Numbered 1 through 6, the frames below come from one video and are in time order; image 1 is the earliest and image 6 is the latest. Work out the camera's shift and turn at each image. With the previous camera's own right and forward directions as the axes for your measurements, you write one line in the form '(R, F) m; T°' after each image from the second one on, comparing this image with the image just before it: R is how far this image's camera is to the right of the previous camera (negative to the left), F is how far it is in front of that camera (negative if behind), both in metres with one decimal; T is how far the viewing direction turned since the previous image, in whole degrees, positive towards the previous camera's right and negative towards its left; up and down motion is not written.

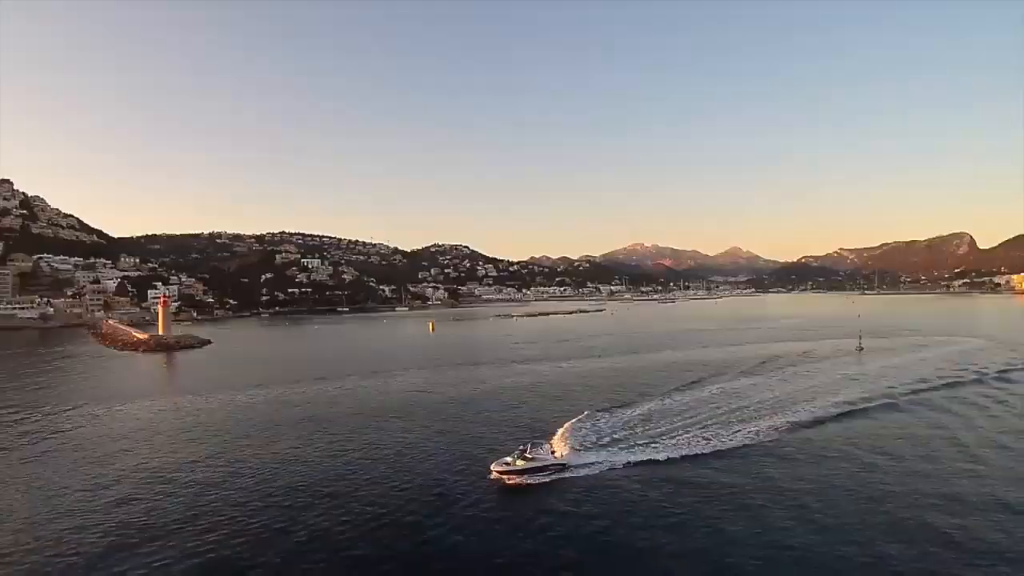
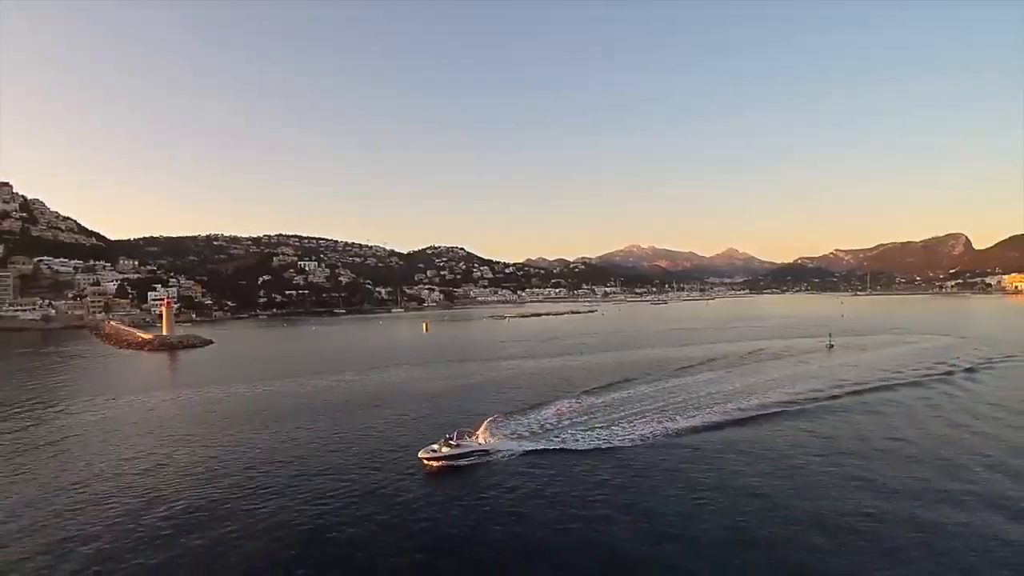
(+0.5, -1.4) m; 0°
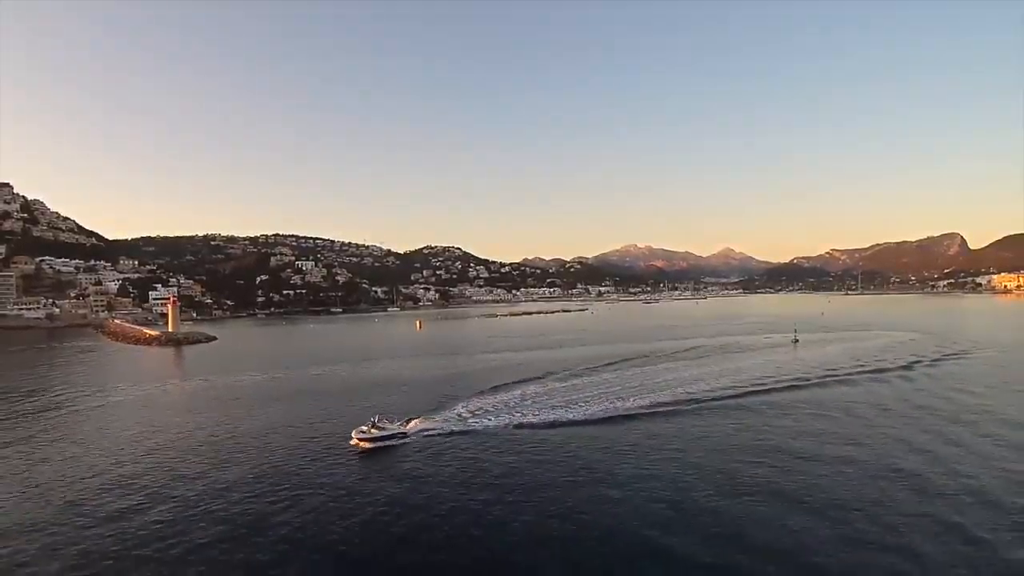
(+0.6, -1.9) m; 0°
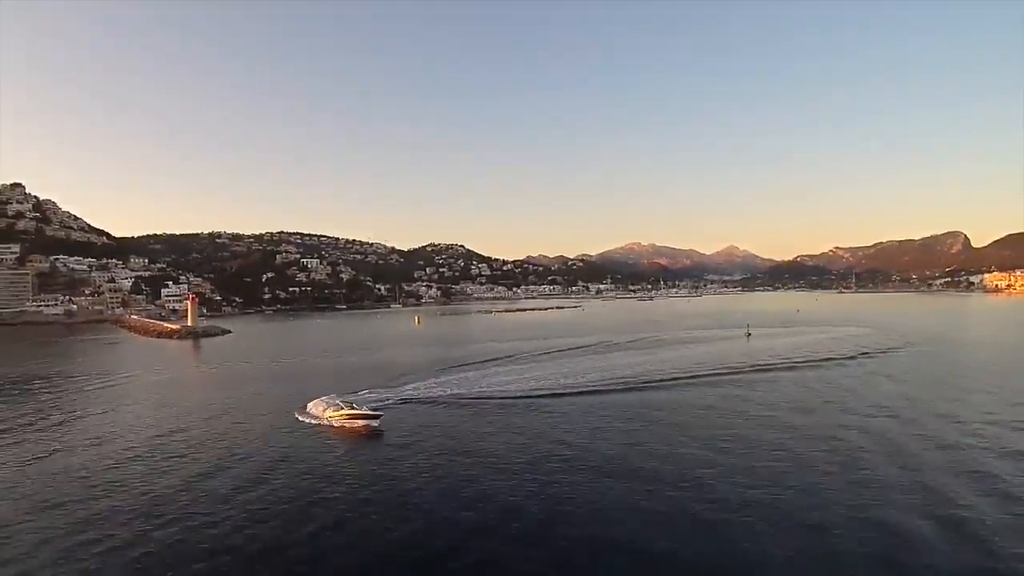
(+0.8, -2.9) m; 0°
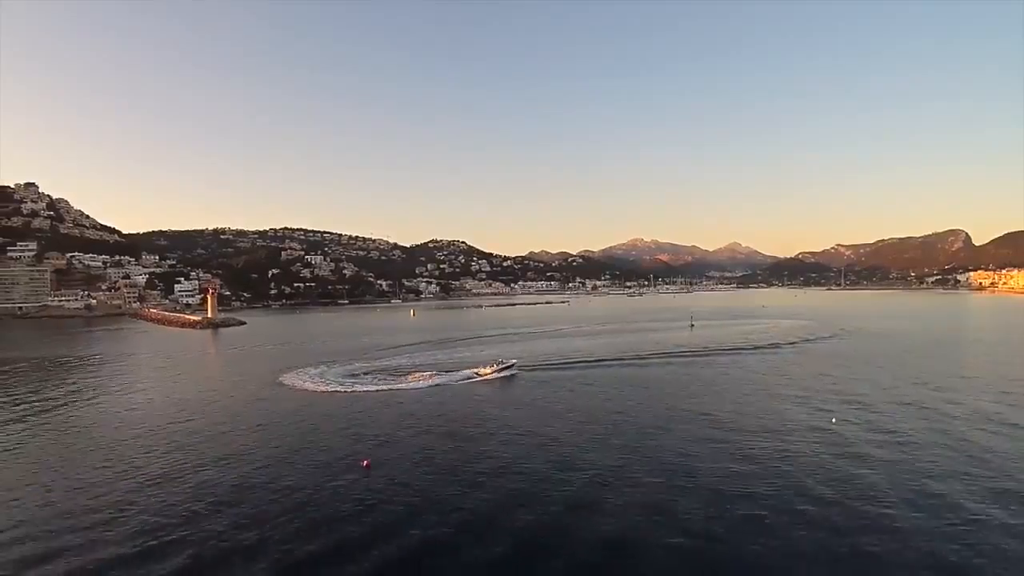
(+1.2, -4.3) m; 0°
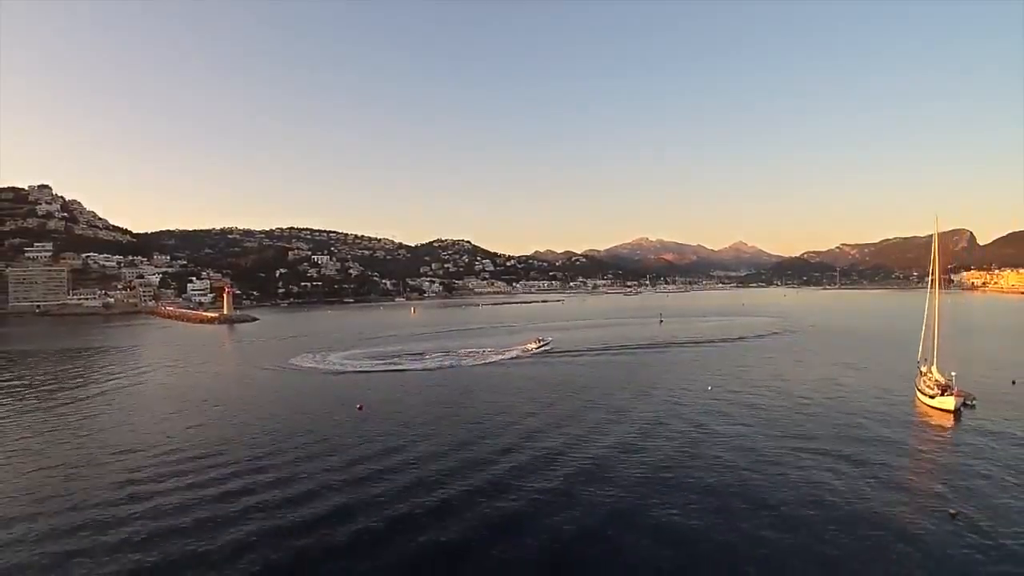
(+0.9, -3.2) m; 0°
